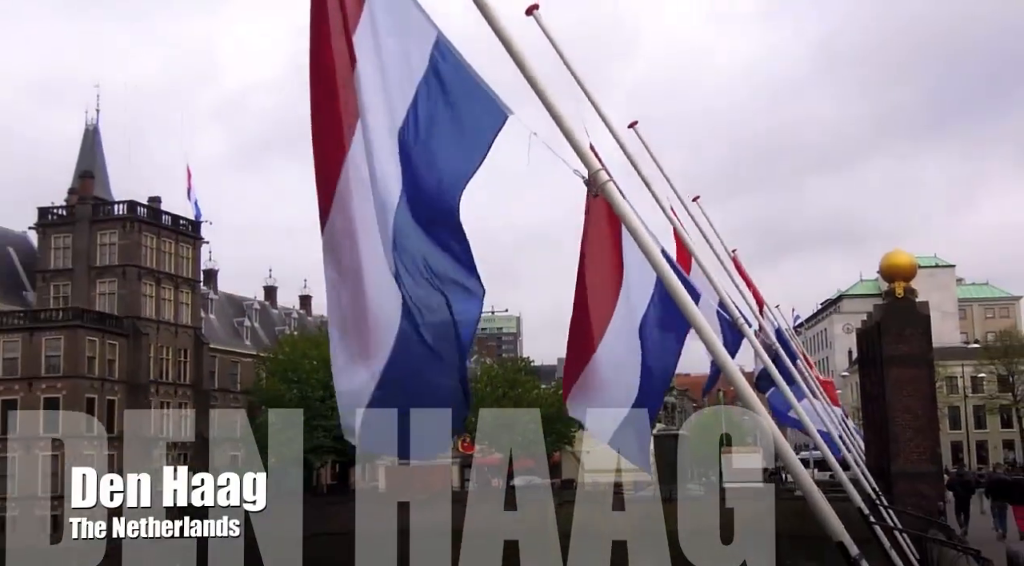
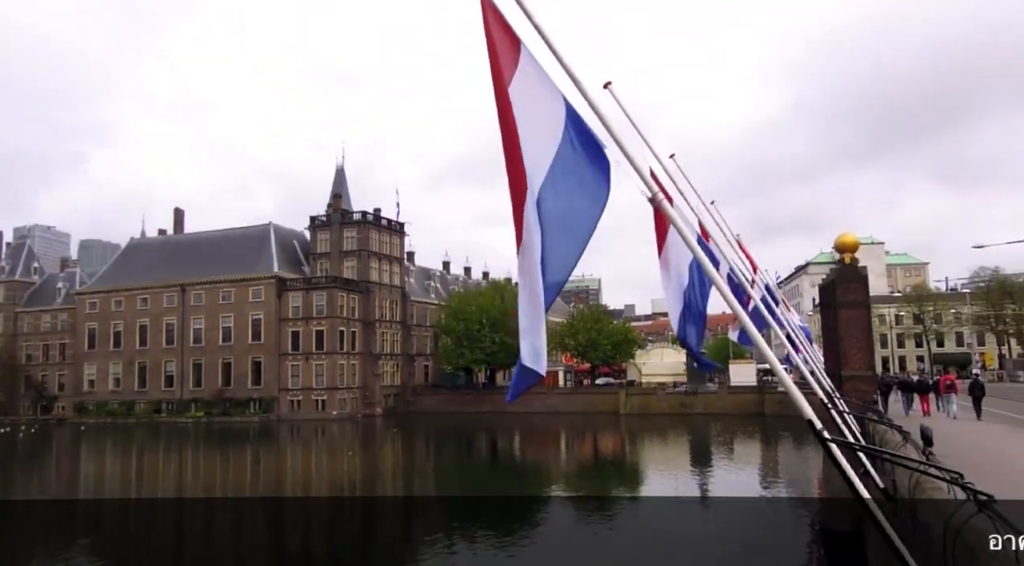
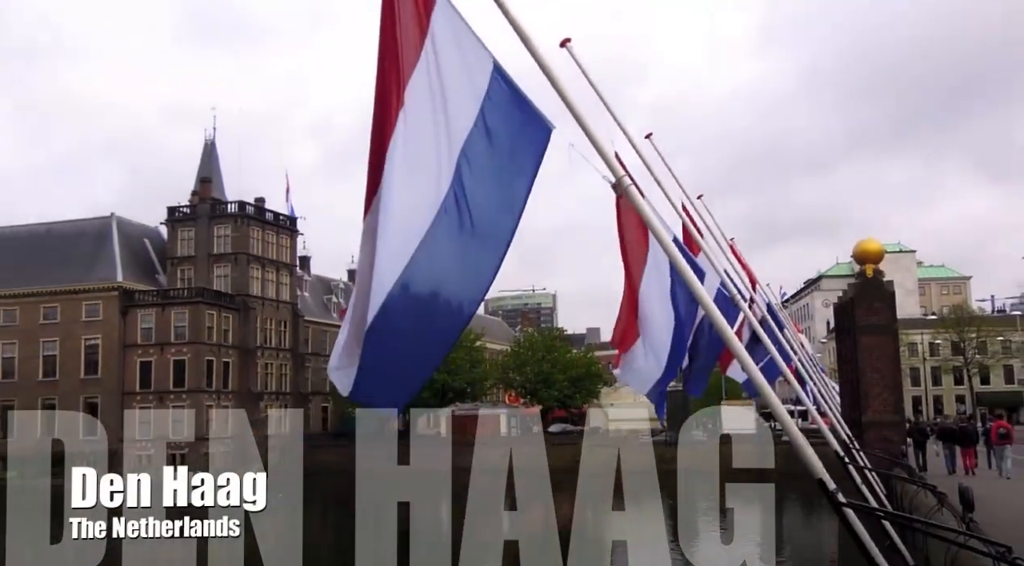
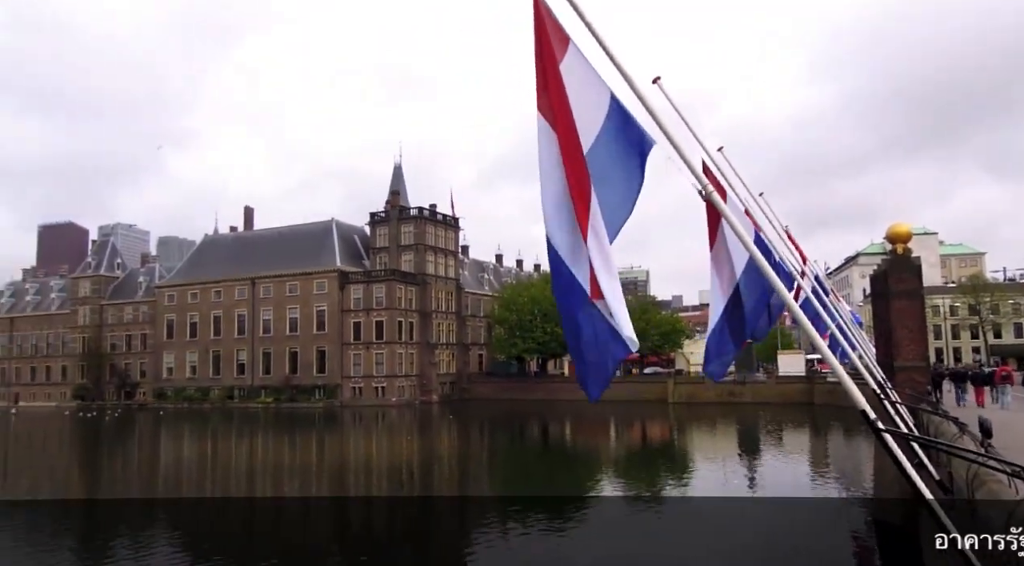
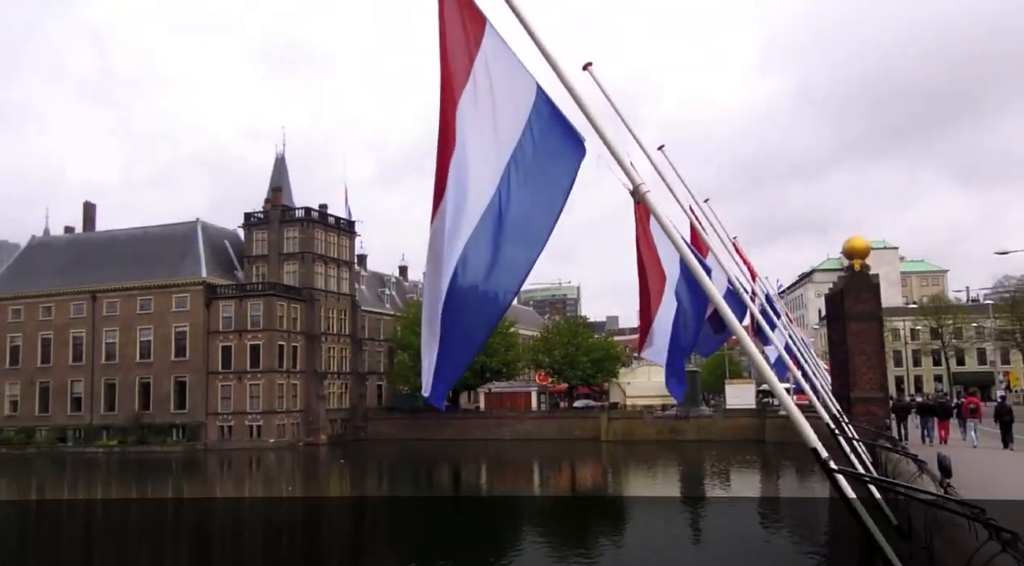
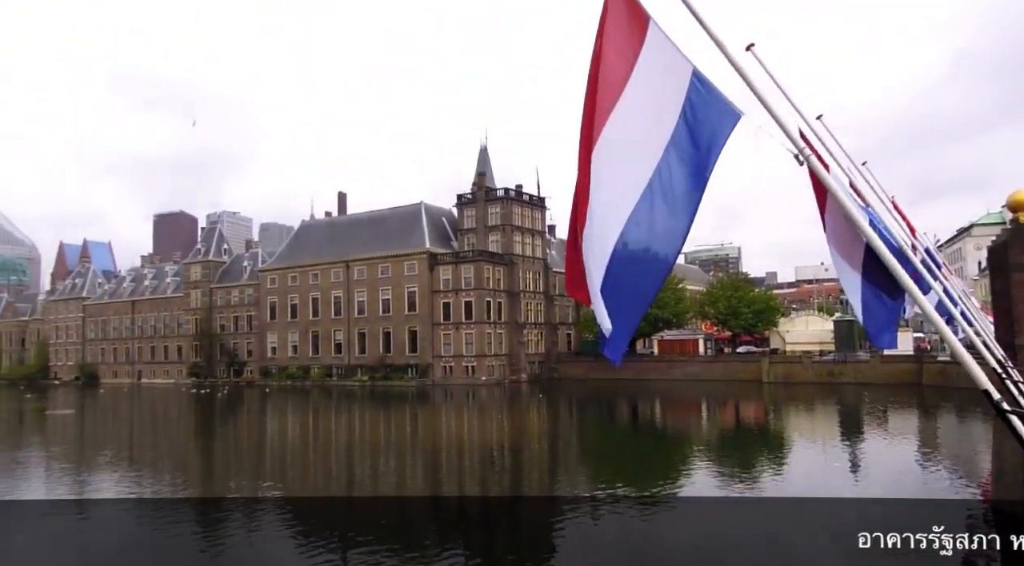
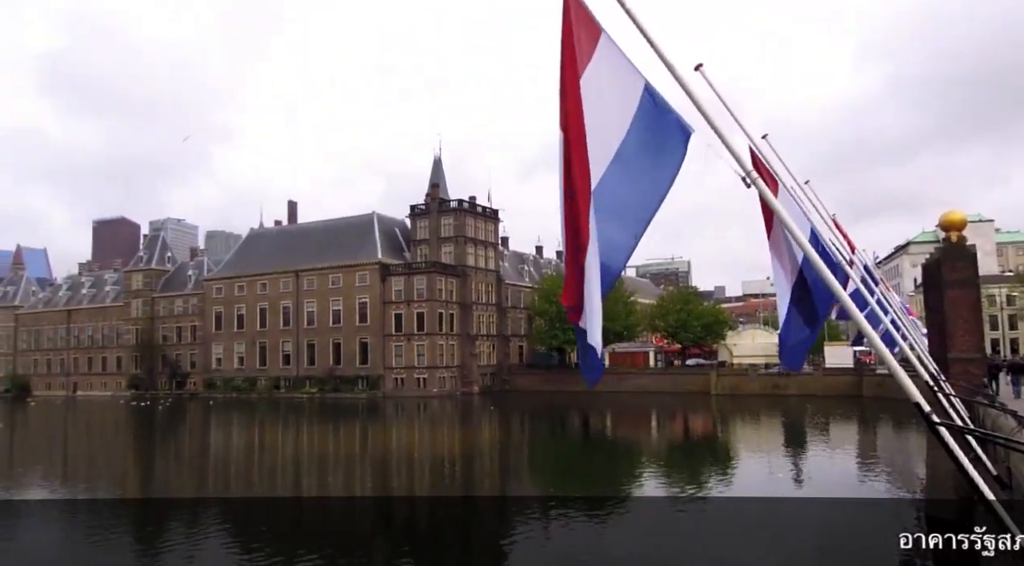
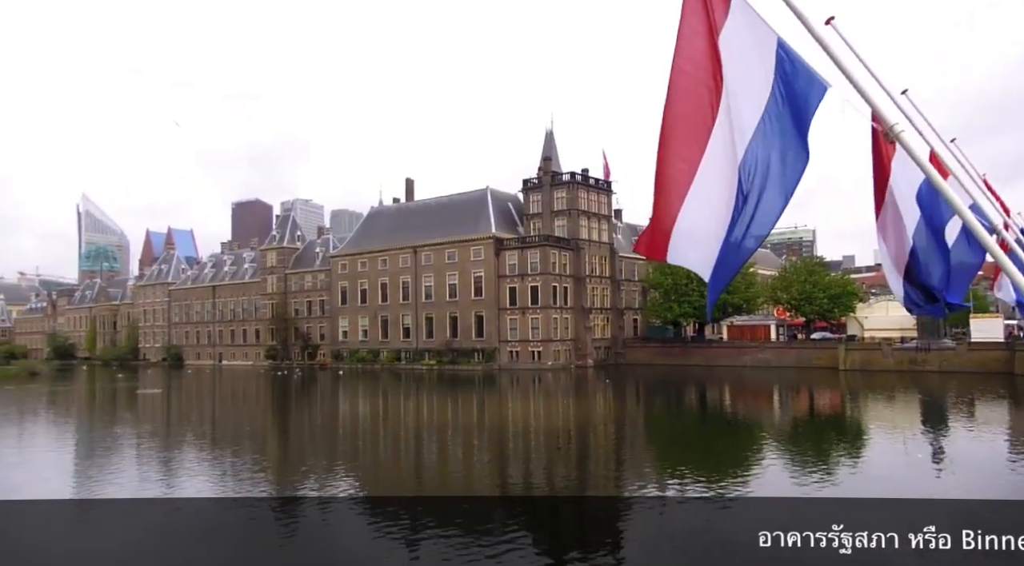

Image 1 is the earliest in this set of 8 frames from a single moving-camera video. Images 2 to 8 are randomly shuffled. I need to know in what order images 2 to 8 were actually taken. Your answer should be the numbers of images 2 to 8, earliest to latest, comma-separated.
3, 5, 2, 4, 7, 6, 8
